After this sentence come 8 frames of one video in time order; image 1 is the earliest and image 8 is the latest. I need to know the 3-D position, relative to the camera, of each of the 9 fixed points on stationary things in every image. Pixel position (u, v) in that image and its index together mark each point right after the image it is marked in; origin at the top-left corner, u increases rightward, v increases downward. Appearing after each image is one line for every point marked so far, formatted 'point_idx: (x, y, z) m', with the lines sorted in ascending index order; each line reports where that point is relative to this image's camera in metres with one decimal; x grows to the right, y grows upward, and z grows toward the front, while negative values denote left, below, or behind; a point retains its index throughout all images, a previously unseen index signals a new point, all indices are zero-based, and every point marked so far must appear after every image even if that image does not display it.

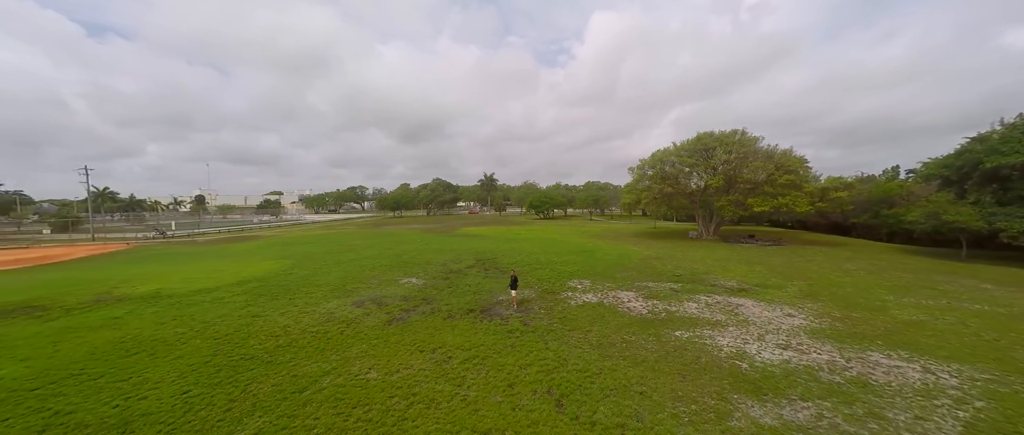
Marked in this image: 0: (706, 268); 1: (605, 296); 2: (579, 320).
0: (+10.3, -2.7, +17.6) m
1: (+3.7, -3.1, +13.0) m
2: (+2.1, -3.2, +10.4) m
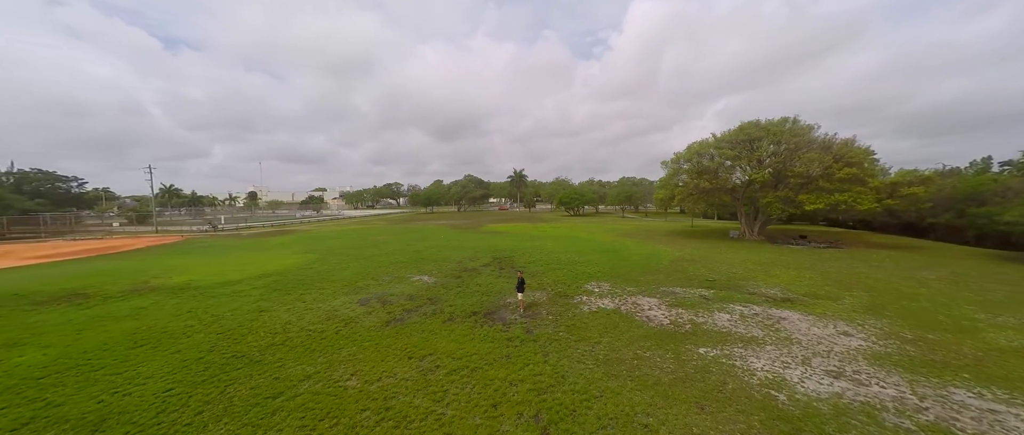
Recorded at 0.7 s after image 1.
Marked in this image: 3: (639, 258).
0: (+11.1, -2.7, +15.7) m
1: (+4.0, -3.0, +11.8) m
2: (+2.2, -3.2, +9.4) m
3: (+7.4, -2.4, +19.3) m
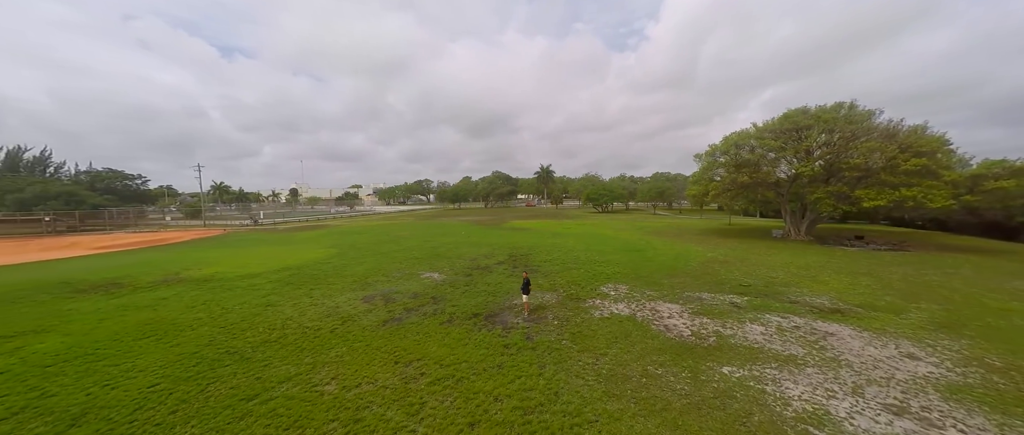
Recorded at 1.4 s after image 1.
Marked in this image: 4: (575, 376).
0: (+11.6, -2.6, +13.9) m
1: (+4.2, -2.9, +10.7) m
2: (+2.2, -3.1, +8.5) m
3: (+8.3, -2.2, +17.8) m
4: (+1.3, -3.2, +6.7) m
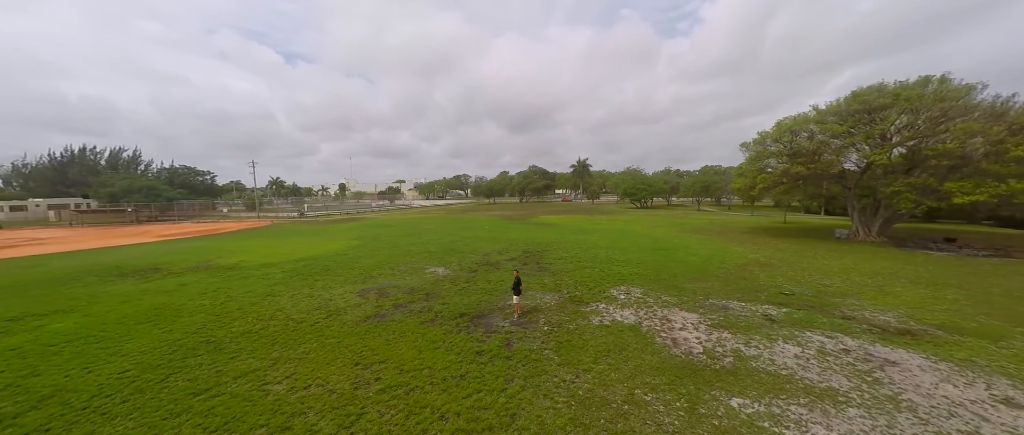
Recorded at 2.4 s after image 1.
0: (+11.7, -2.4, +11.6) m
1: (+4.0, -2.8, +9.3) m
2: (+1.6, -2.9, +7.4) m
3: (+8.9, -2.0, +15.9) m
4: (+0.5, -3.1, +5.8) m
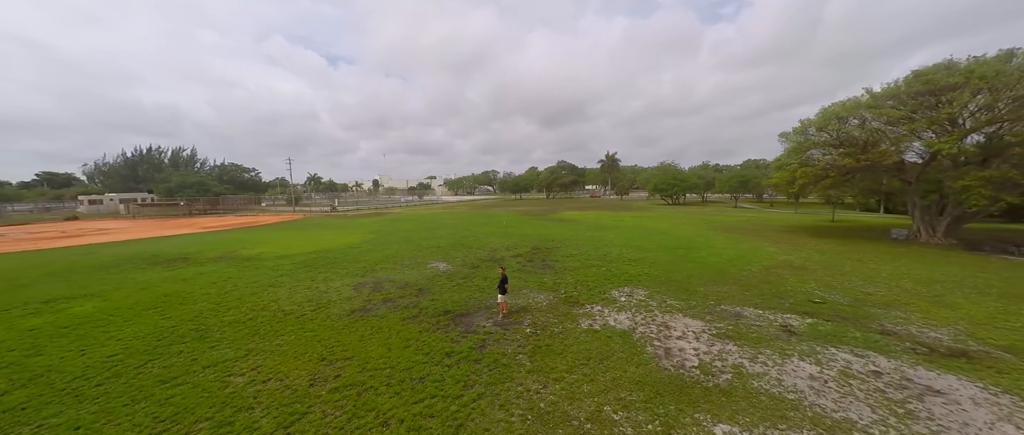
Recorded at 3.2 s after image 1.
0: (+11.5, -2.4, +10.0) m
1: (+3.6, -2.6, +8.4) m
2: (+1.0, -2.8, +6.7) m
3: (+9.1, -1.9, +14.5) m
4: (-0.2, -3.0, +5.3) m
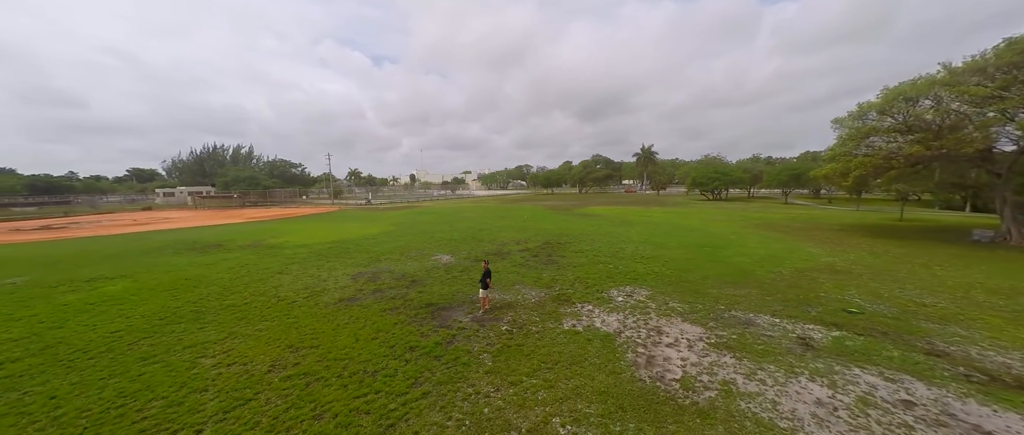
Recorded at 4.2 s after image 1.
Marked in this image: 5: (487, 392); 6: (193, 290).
0: (+11.1, -2.3, +8.3) m
1: (+3.0, -2.5, +7.6) m
2: (+0.3, -2.6, +6.2) m
3: (+9.2, -1.7, +13.0) m
4: (-1.1, -2.8, +4.9) m
5: (-0.4, -2.8, +5.2) m
6: (-10.0, -2.3, +10.4) m
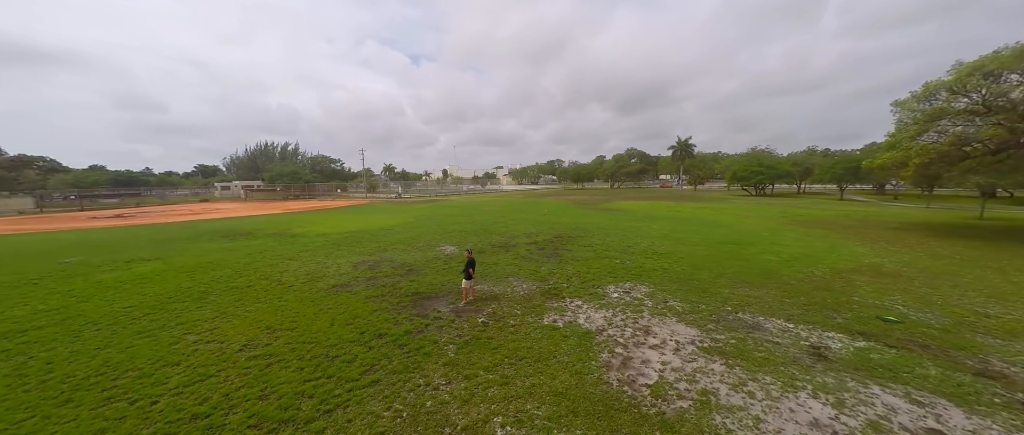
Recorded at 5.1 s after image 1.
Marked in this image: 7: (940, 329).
0: (+10.6, -2.2, +6.8) m
1: (+2.5, -2.2, +7.0) m
2: (-0.3, -2.4, +5.9) m
3: (+9.3, -1.5, +11.7) m
4: (-1.8, -2.6, +4.7) m
5: (-1.1, -2.5, +5.0) m
6: (-10.1, -1.8, +11.1) m
7: (+8.6, -2.2, +6.6) m
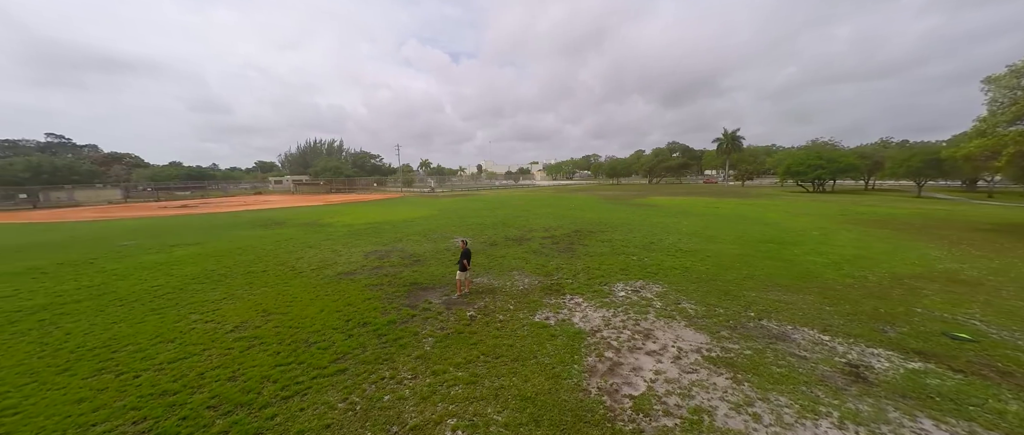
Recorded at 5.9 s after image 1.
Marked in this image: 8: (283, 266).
0: (+10.3, -2.1, +5.2) m
1: (+2.3, -2.1, +6.3) m
2: (-0.6, -2.2, +5.5) m
3: (+9.5, -1.4, +10.2) m
4: (-2.3, -2.3, +4.5) m
5: (-1.5, -2.3, +4.7) m
6: (-9.8, -1.4, +11.8) m
7: (+8.3, -2.1, +5.2) m
8: (-7.3, -1.6, +10.6) m
